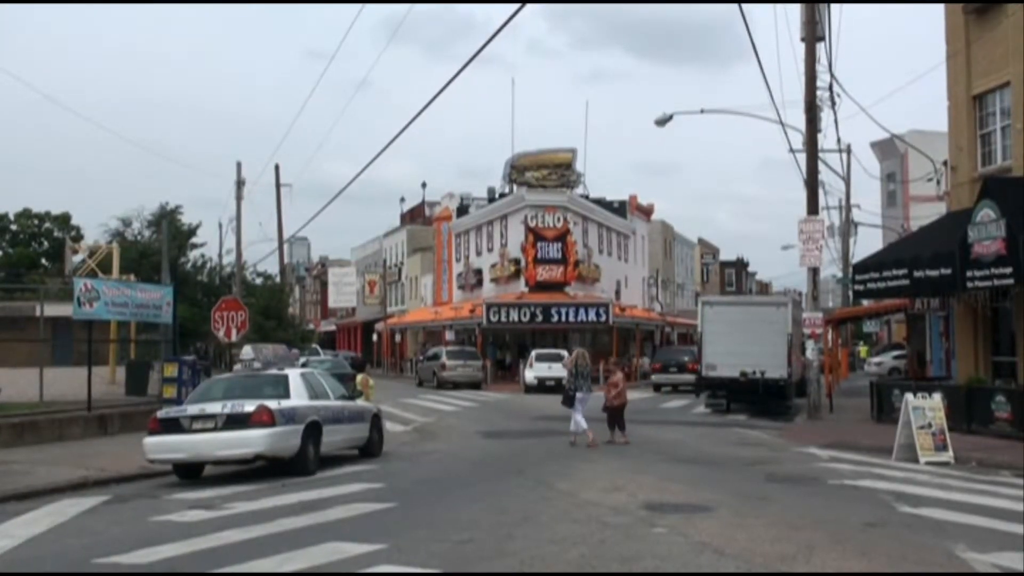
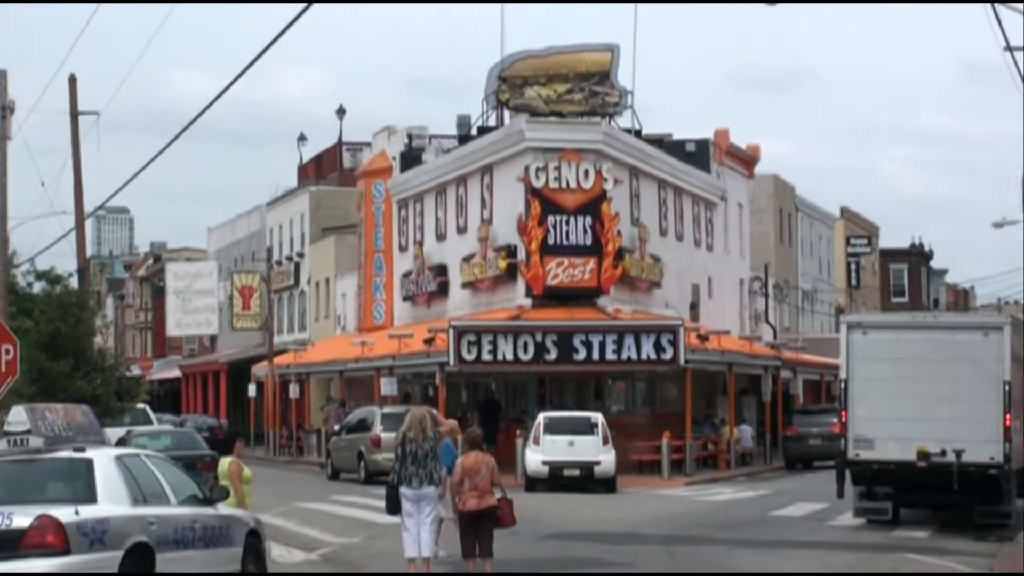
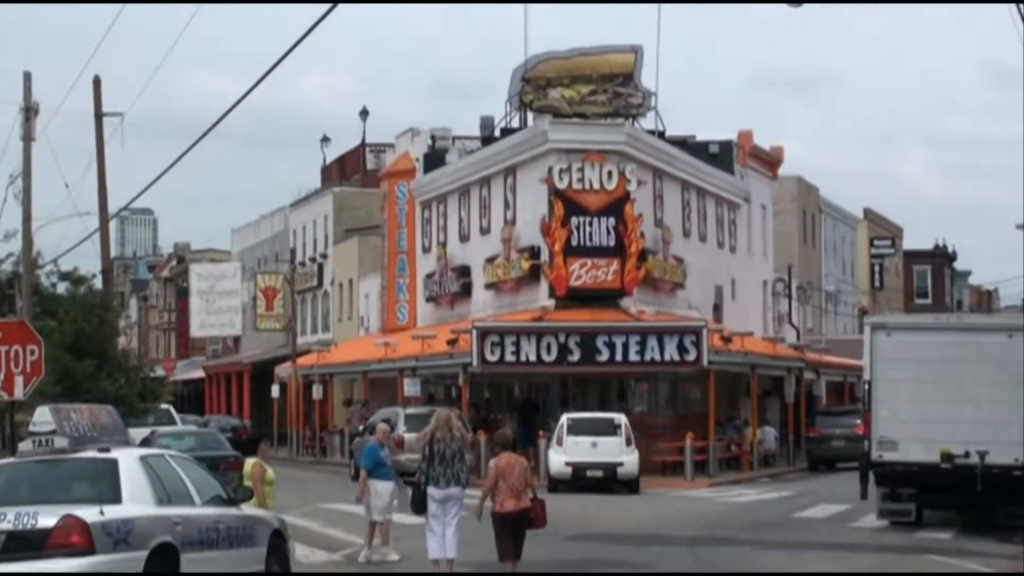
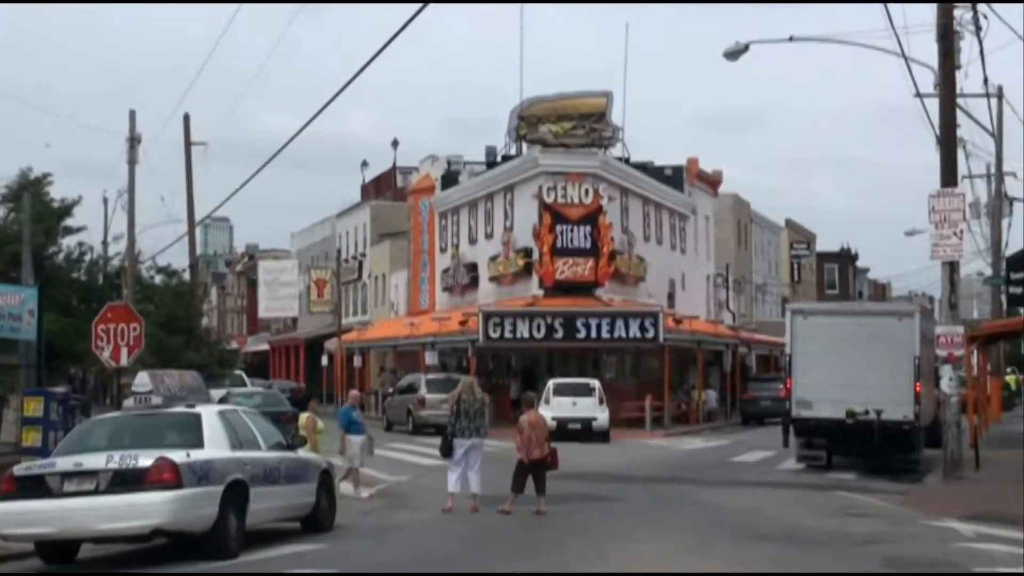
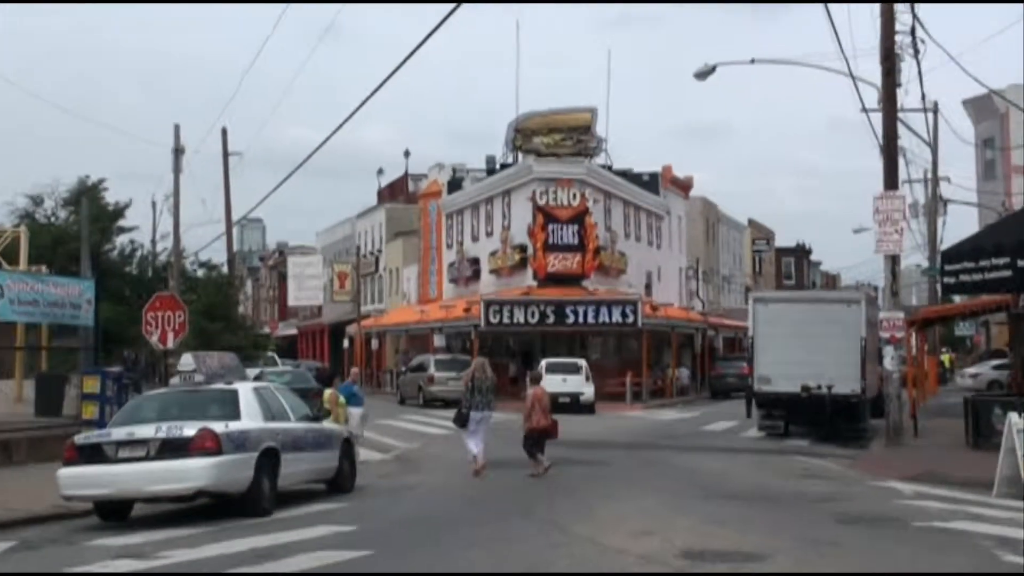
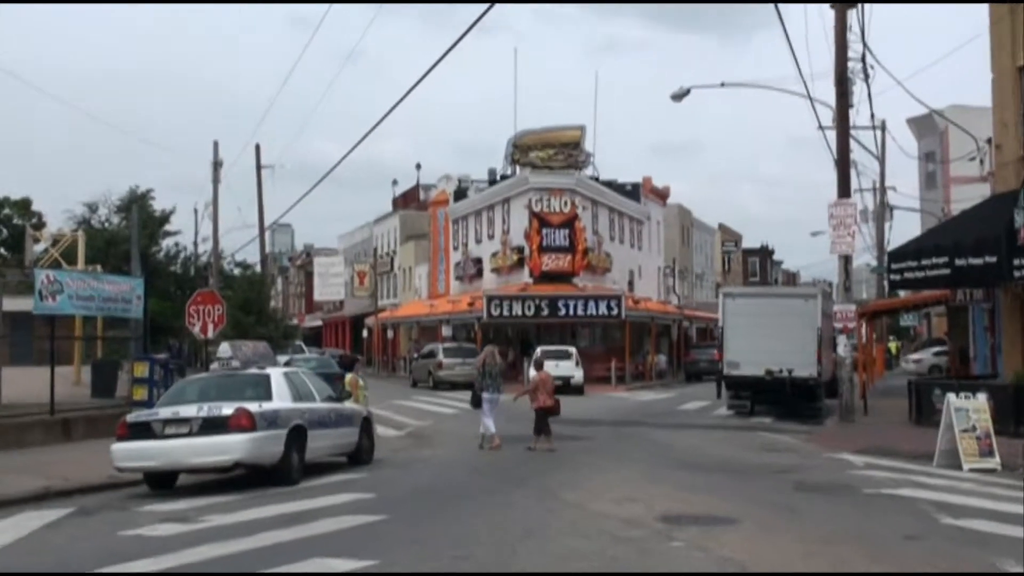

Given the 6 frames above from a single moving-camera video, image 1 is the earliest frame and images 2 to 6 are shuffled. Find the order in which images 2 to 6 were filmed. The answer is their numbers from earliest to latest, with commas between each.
6, 5, 4, 3, 2
